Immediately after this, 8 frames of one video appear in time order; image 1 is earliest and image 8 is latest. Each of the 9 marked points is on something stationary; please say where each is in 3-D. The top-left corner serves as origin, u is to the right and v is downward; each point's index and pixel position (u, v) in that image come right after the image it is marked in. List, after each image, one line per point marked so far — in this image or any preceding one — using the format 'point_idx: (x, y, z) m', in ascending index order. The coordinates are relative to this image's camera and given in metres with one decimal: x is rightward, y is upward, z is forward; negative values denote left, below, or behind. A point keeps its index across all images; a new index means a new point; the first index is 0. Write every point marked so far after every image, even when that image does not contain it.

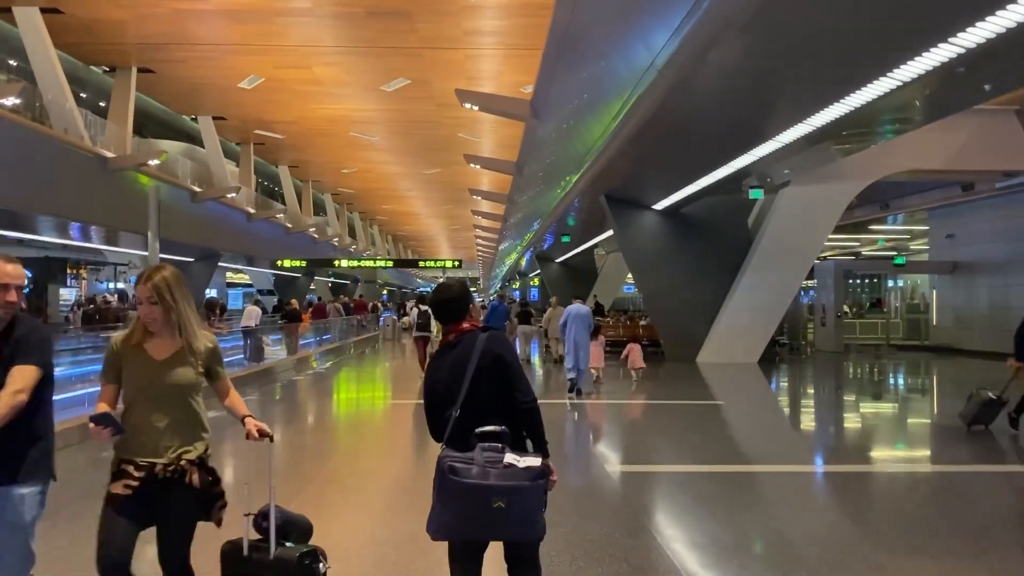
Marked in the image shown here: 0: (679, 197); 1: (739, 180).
0: (+3.2, +1.7, +14.1) m
1: (+3.8, +1.8, +12.4) m
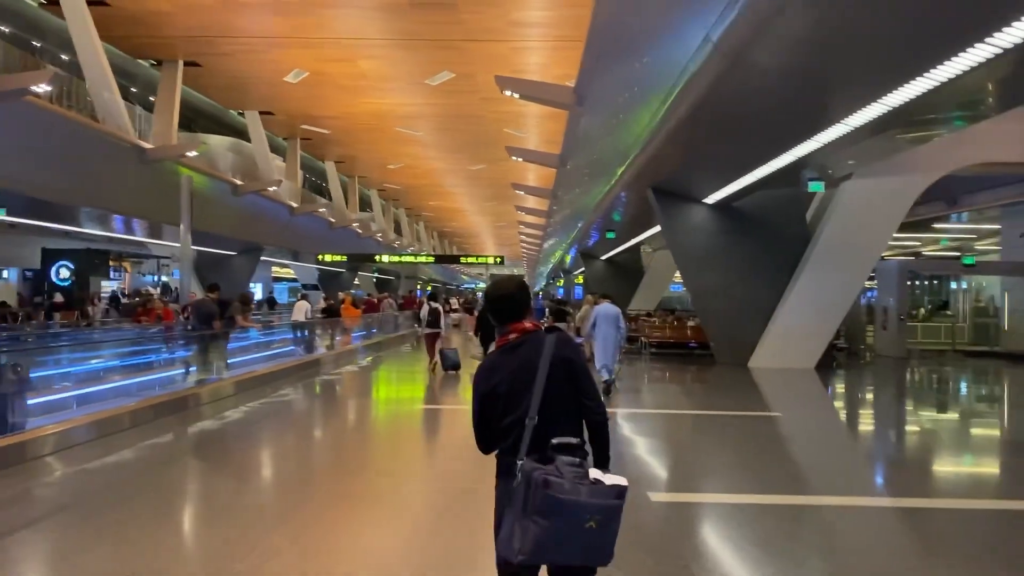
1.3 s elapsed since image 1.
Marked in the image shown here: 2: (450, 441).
0: (+3.9, +1.8, +13.5) m
1: (+4.4, +1.8, +11.7) m
2: (-0.7, -1.6, +8.5) m
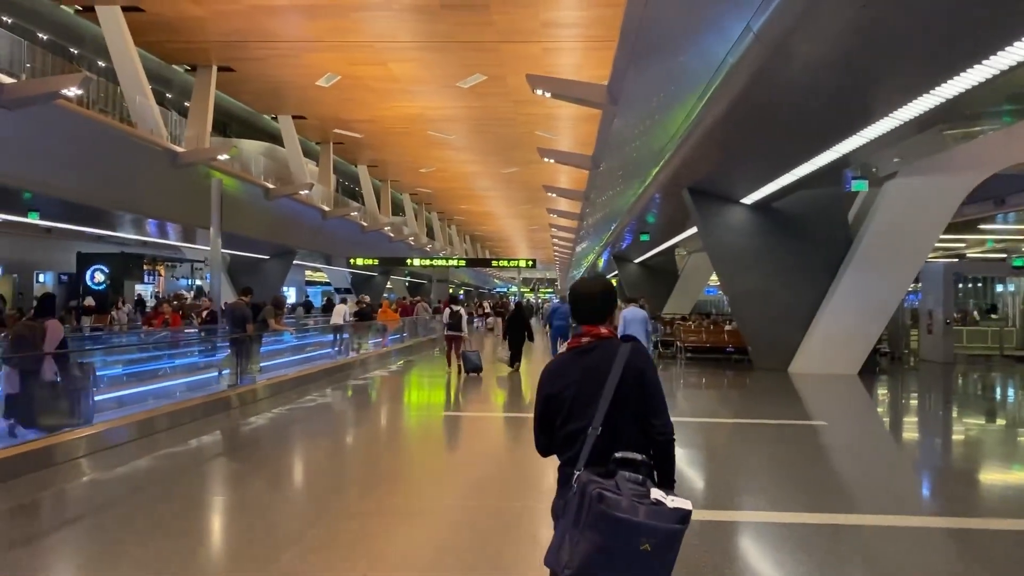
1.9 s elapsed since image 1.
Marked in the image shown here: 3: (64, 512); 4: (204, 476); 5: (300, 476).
0: (+4.5, +1.7, +13.1) m
1: (+4.9, +1.8, +11.4) m
2: (-0.3, -1.7, +8.3) m
3: (-3.3, -1.7, +5.8) m
4: (-2.8, -1.7, +7.0) m
5: (-1.9, -1.7, +7.1) m
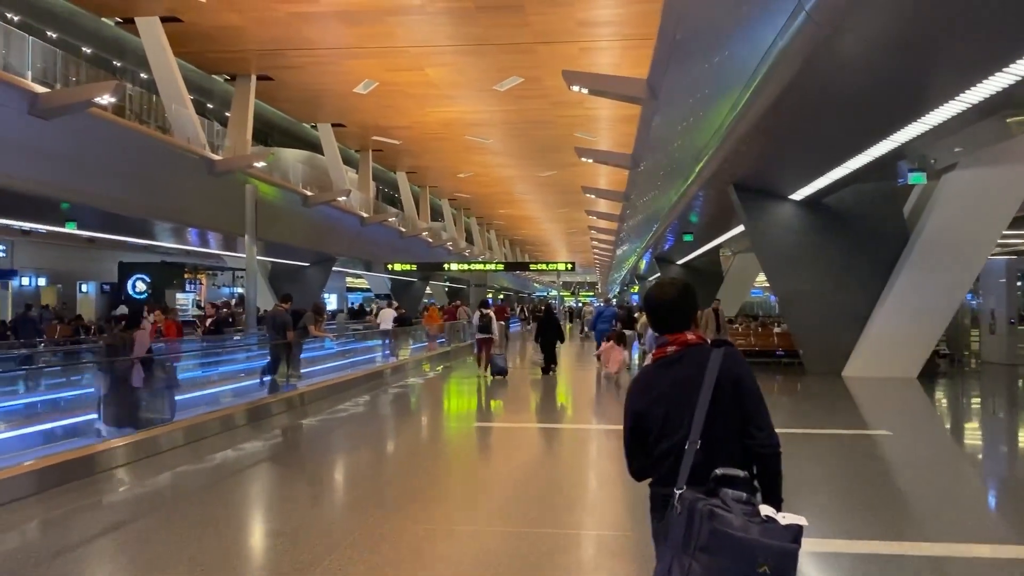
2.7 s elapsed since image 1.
0: (+5.1, +1.7, +12.7) m
1: (+5.4, +1.8, +10.9) m
2: (+0.1, -1.7, +8.1) m
3: (-3.0, -1.8, +5.8) m
4: (-2.4, -1.8, +6.9) m
5: (-1.5, -1.8, +6.9) m
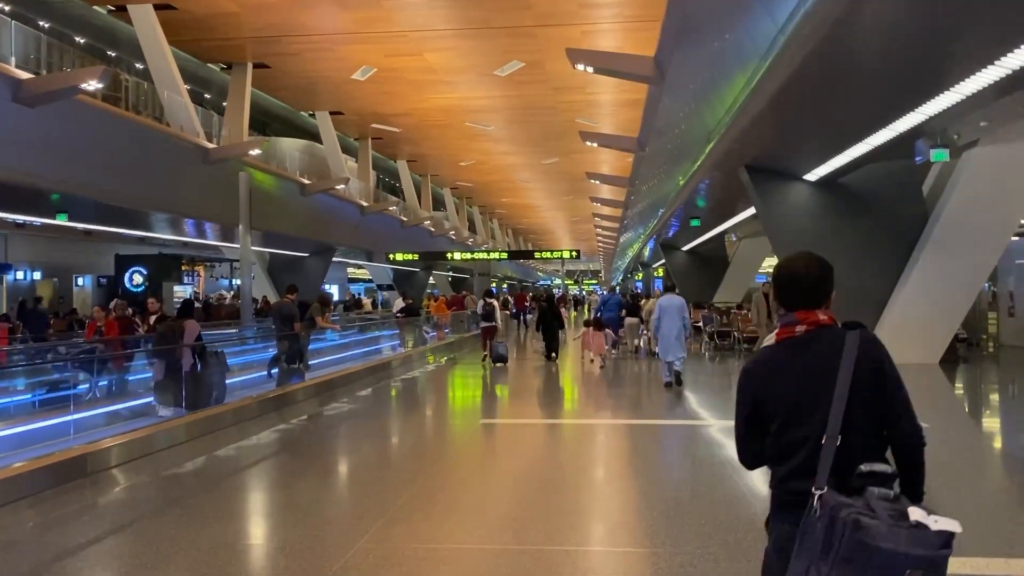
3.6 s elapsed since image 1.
0: (+5.1, +1.9, +12.4) m
1: (+5.5, +2.0, +10.6) m
2: (+0.1, -1.6, +7.9) m
3: (-3.0, -1.7, +5.6) m
4: (-2.3, -1.7, +6.7) m
5: (-1.5, -1.7, +6.7) m
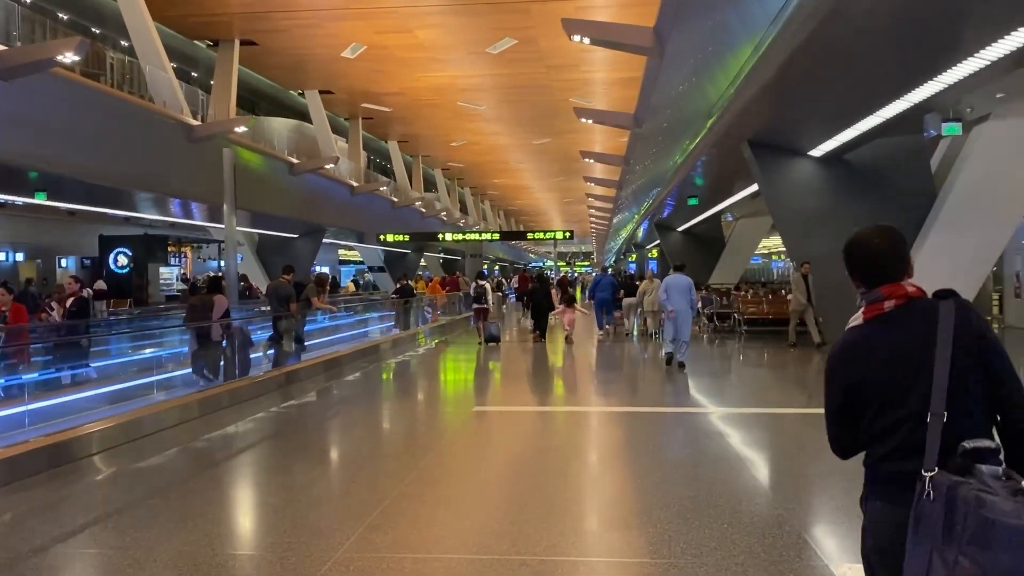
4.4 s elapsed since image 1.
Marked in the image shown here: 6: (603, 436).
0: (+5.0, +2.2, +12.2) m
1: (+5.4, +2.3, +10.4) m
2: (+0.1, -1.4, +7.7) m
3: (-3.0, -1.6, +5.3) m
4: (-2.4, -1.5, +6.5) m
5: (-1.5, -1.5, +6.5) m
6: (+0.8, -1.4, +7.1) m
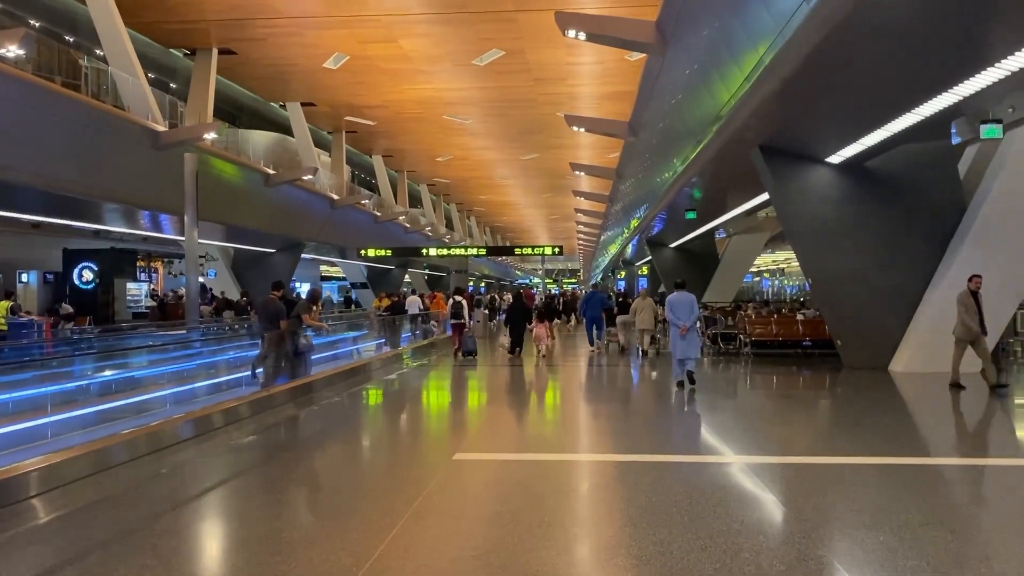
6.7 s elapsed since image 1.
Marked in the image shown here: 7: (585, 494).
0: (+4.8, +2.0, +11.7) m
1: (+5.2, +2.0, +9.9) m
2: (0.0, -1.6, +7.1) m
3: (-3.1, -1.7, +4.7) m
4: (-2.5, -1.7, +5.8) m
5: (-1.6, -1.6, +5.9) m
6: (+0.7, -1.5, +6.5) m
7: (+0.6, -1.5, +5.6) m
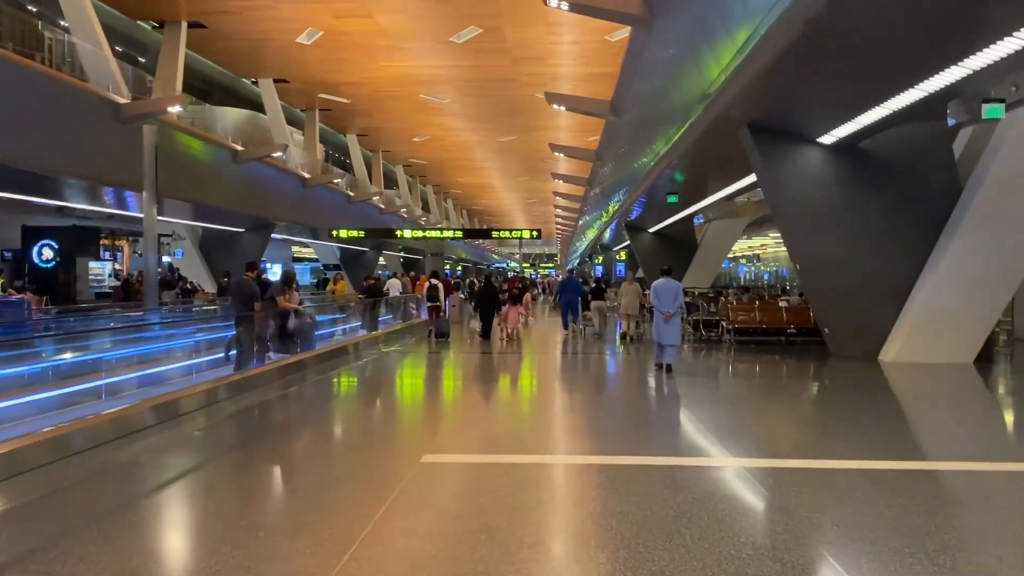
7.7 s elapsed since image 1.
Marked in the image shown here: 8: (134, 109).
0: (+4.5, +2.2, +11.6) m
1: (+4.9, +2.2, +9.8) m
2: (-0.3, -1.4, +6.8) m
3: (-3.3, -1.5, +4.3) m
4: (-2.7, -1.5, +5.5) m
5: (-1.8, -1.5, +5.6) m
6: (+0.5, -1.4, +6.3) m
7: (+0.4, -1.4, +5.4) m
8: (-6.7, +3.2, +13.7) m
